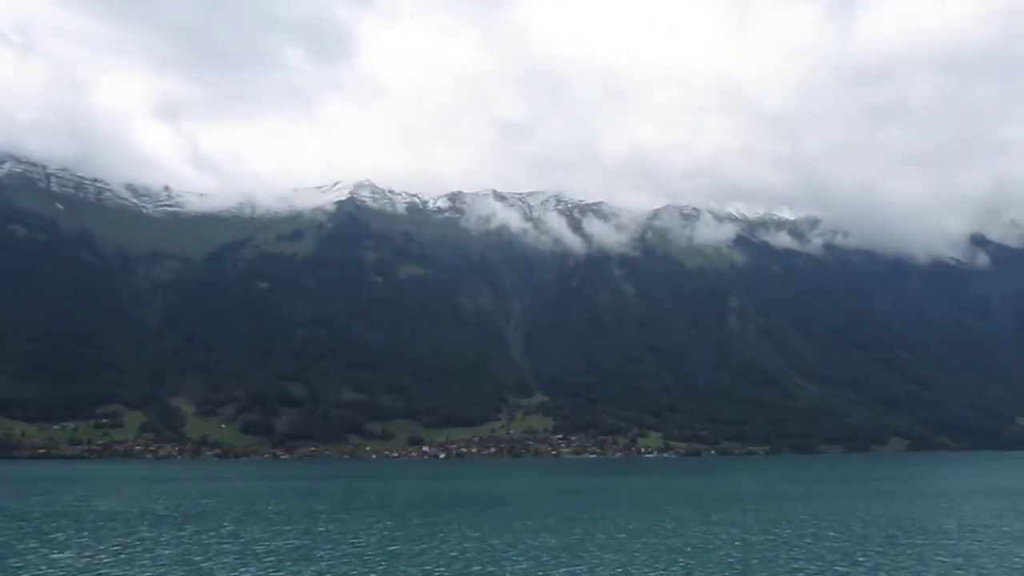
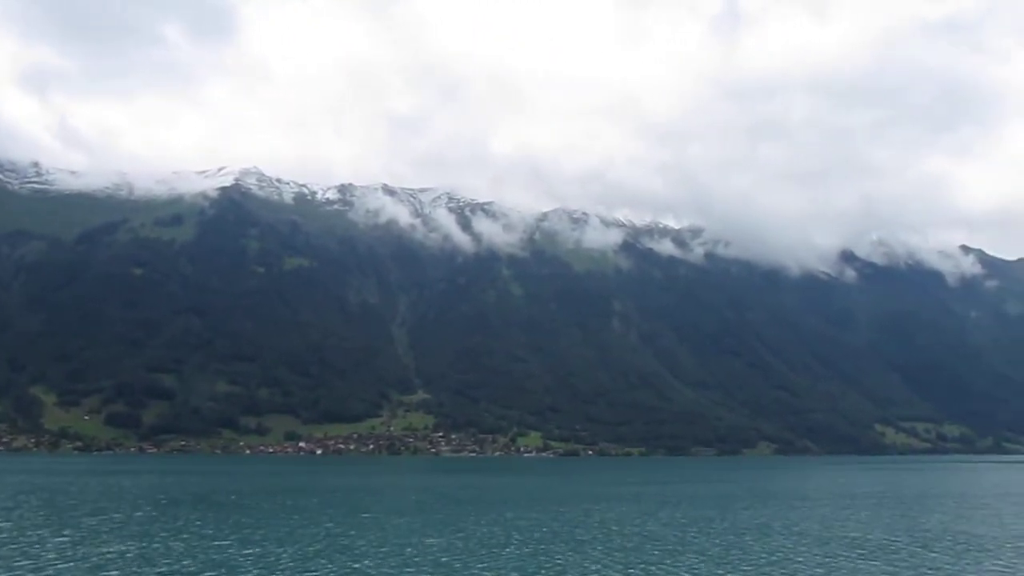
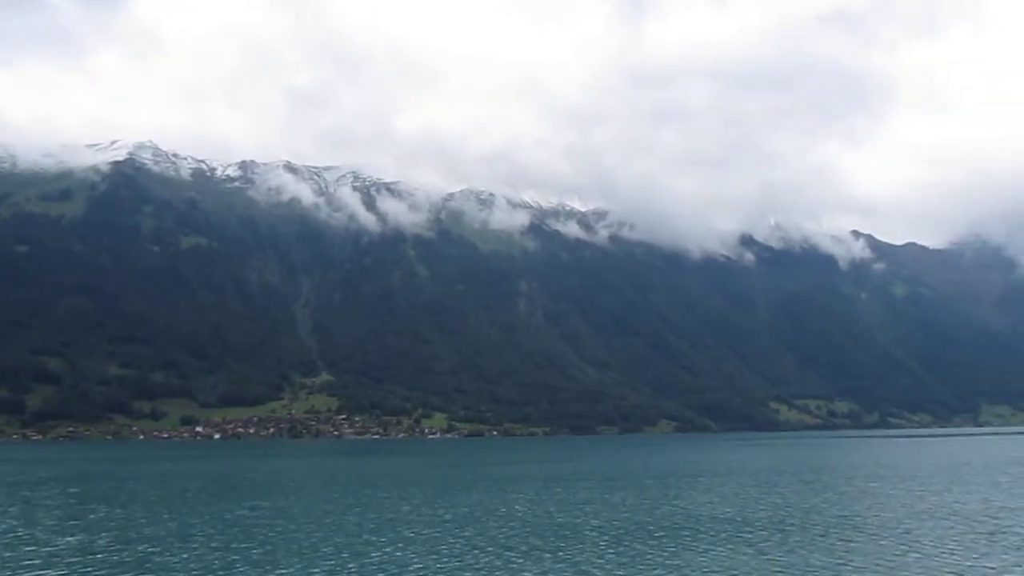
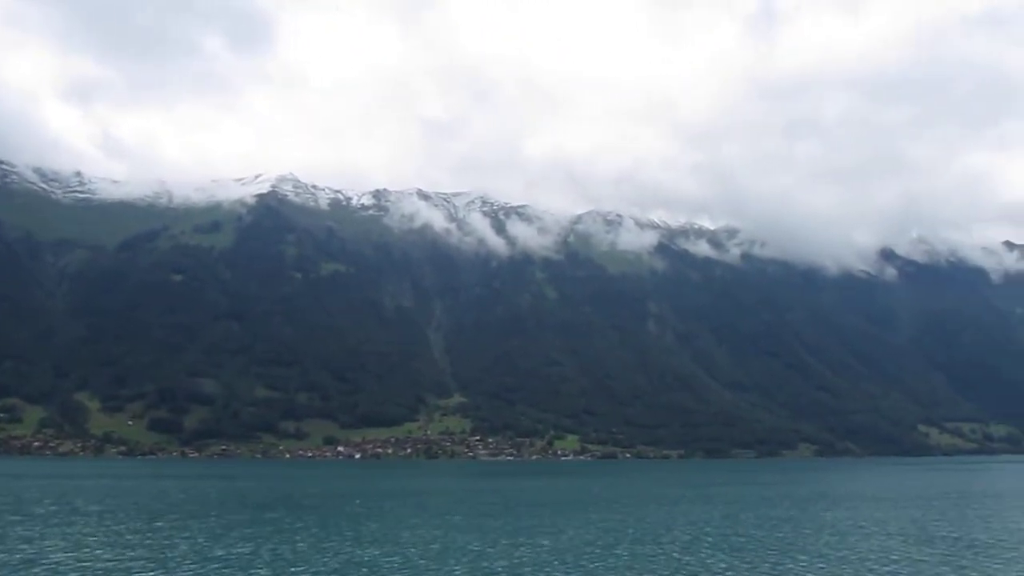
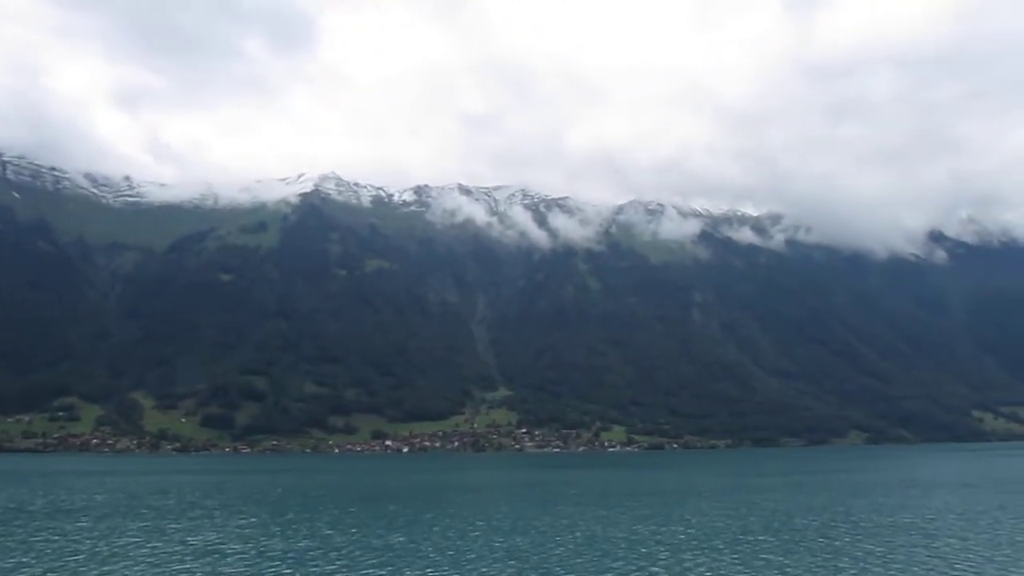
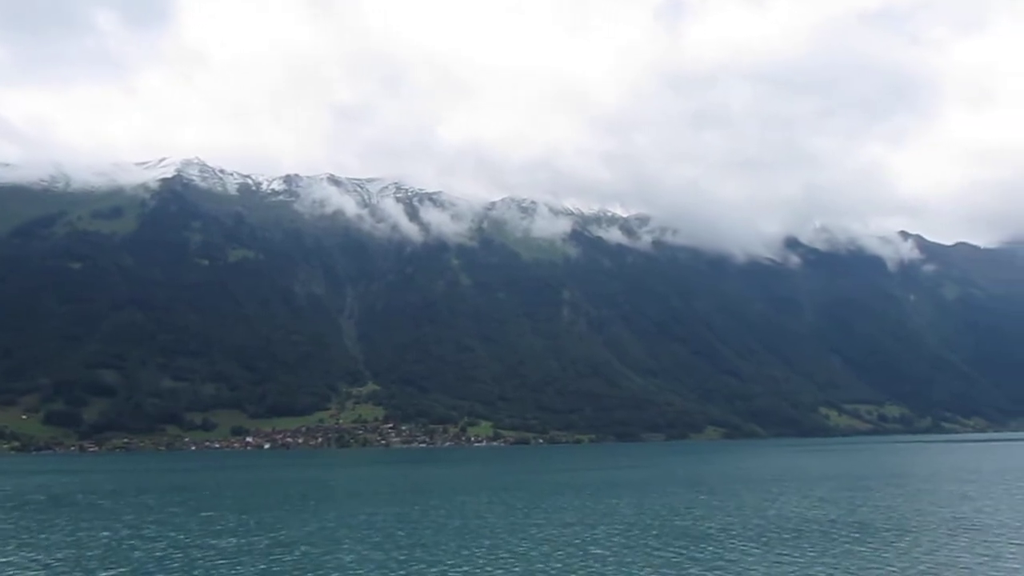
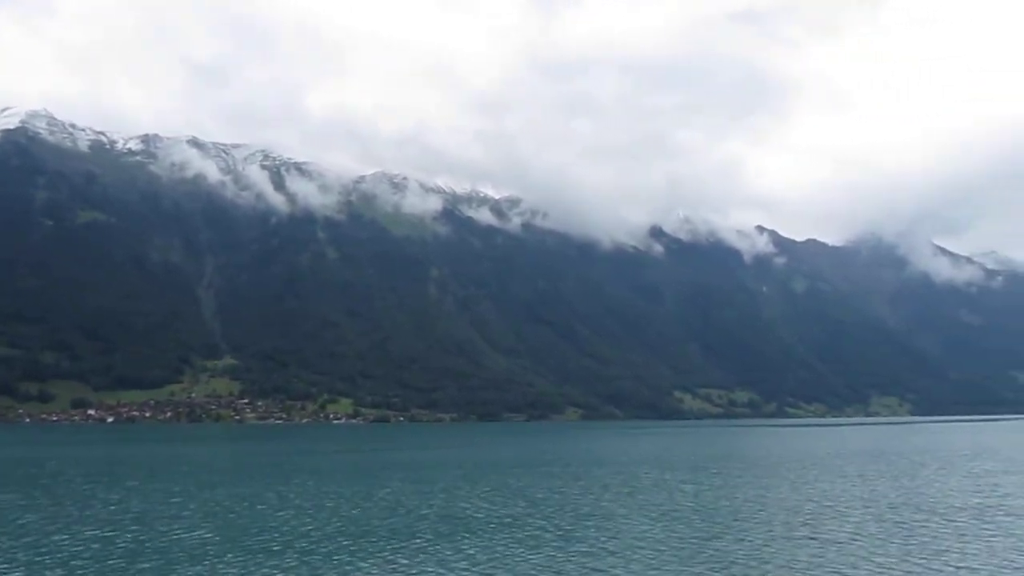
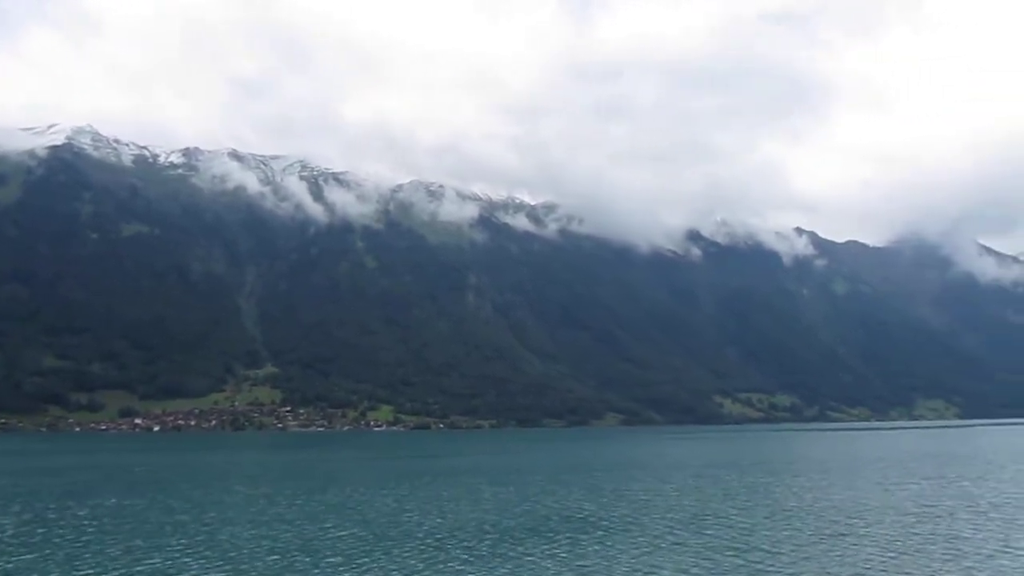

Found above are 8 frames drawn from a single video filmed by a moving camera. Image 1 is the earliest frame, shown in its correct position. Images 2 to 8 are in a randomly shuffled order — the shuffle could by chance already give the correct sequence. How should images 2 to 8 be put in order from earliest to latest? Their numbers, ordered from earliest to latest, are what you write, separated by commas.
5, 4, 2, 6, 3, 8, 7
